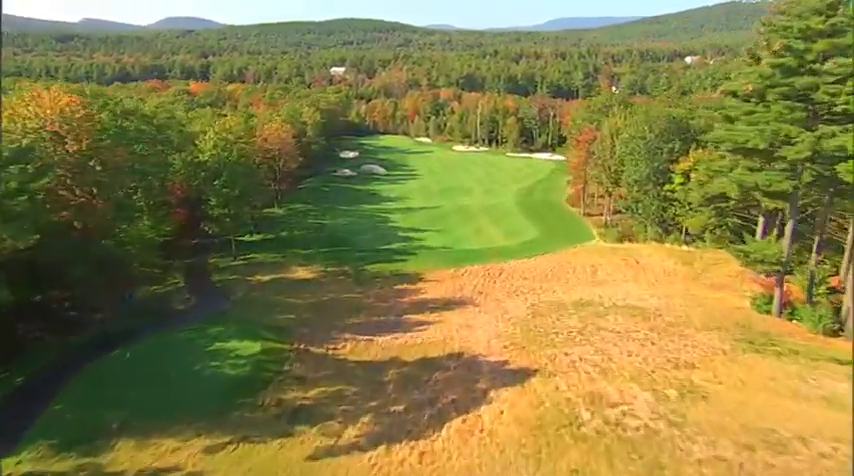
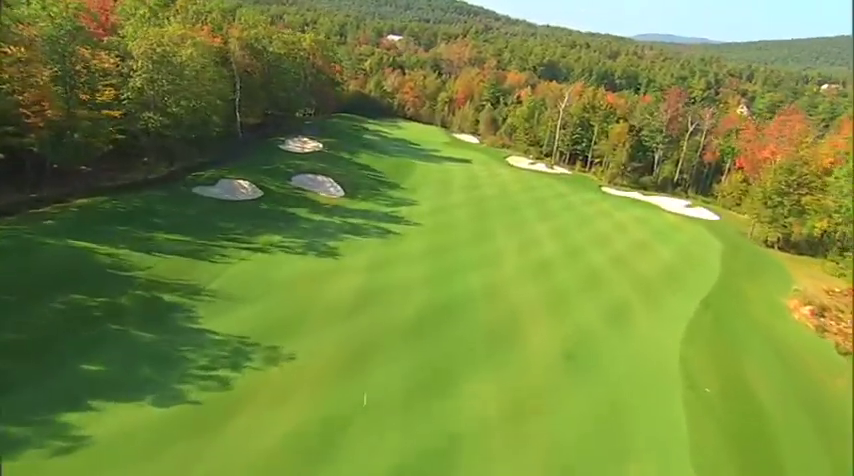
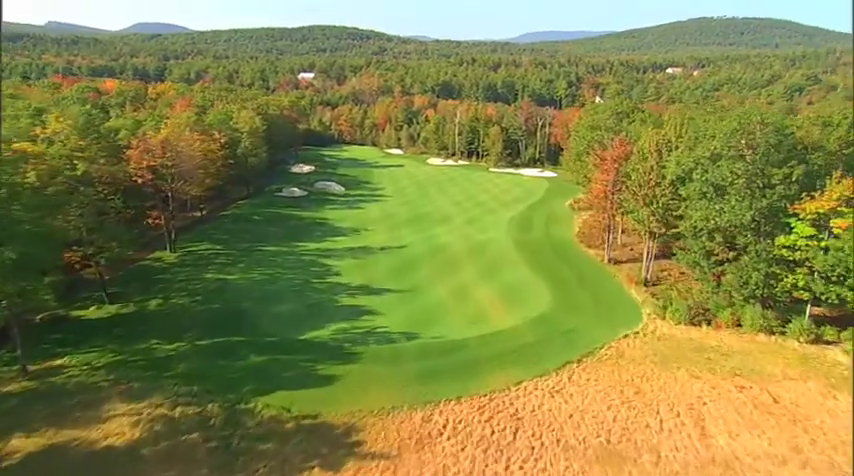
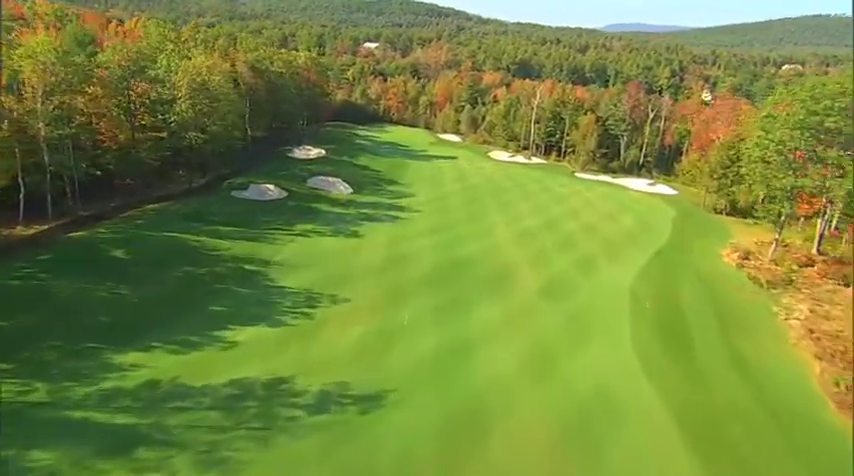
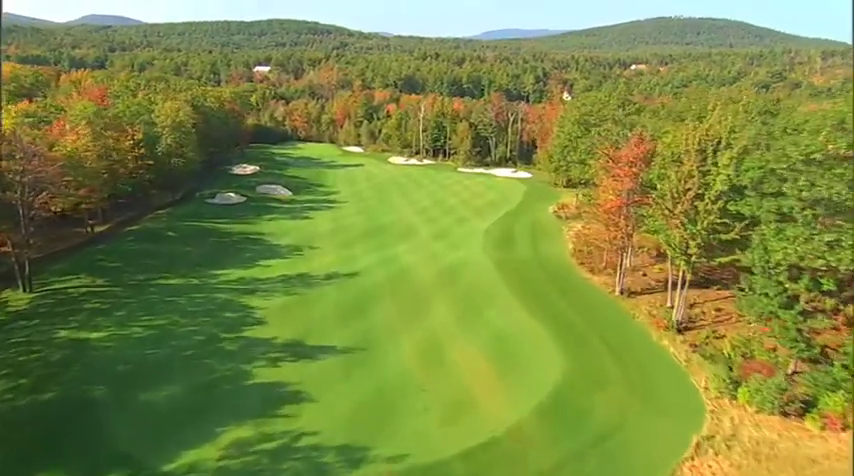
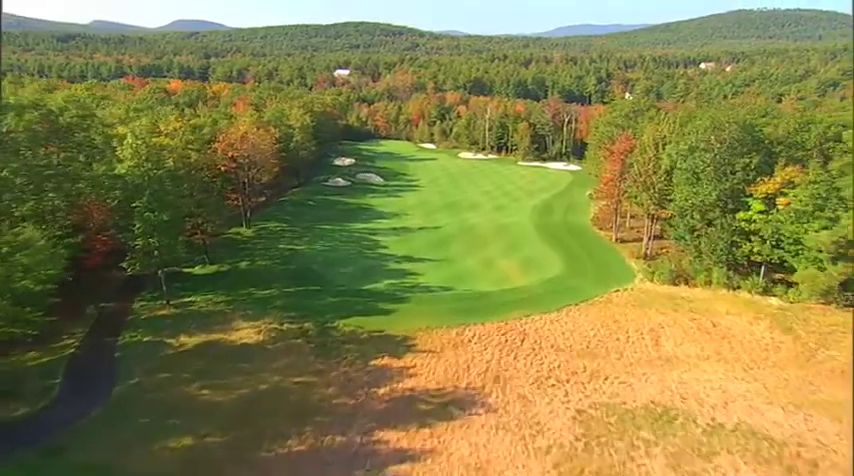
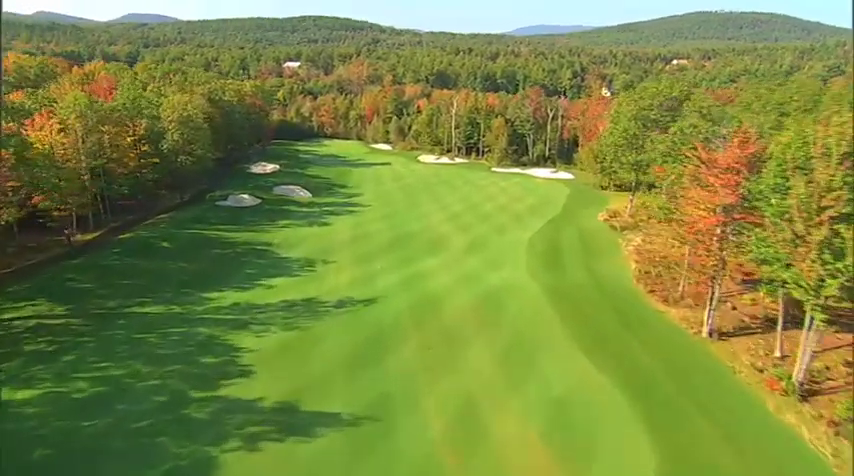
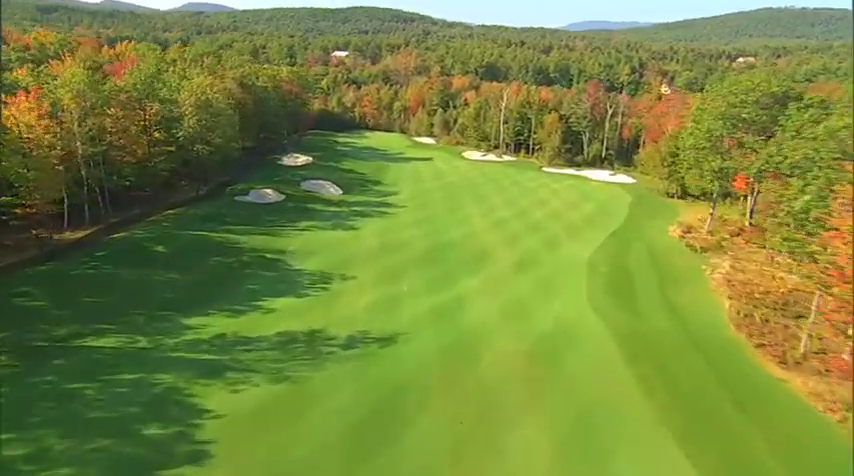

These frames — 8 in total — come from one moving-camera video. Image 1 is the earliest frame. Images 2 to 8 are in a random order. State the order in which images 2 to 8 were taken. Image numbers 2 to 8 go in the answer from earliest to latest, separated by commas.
6, 3, 5, 7, 8, 4, 2
